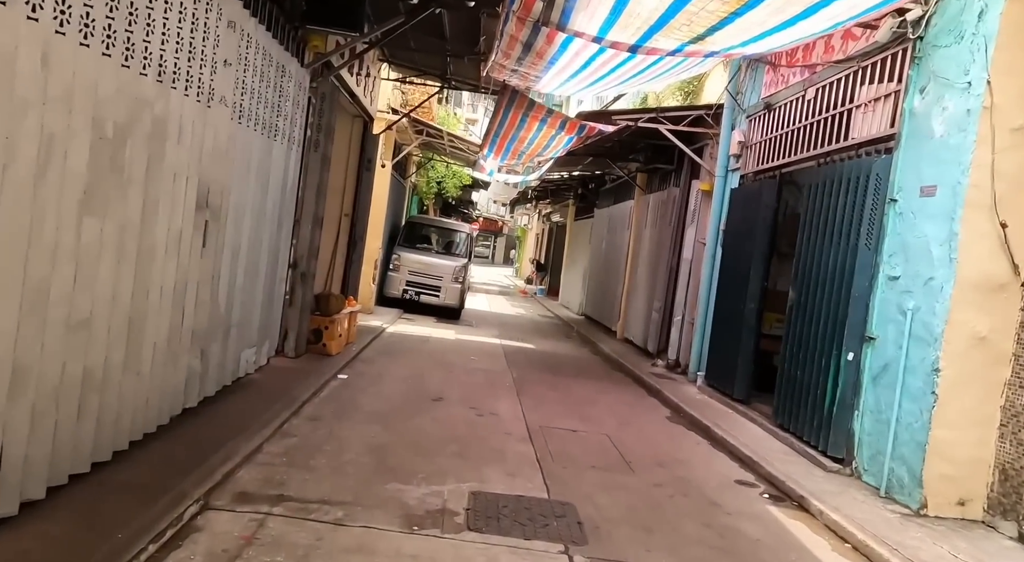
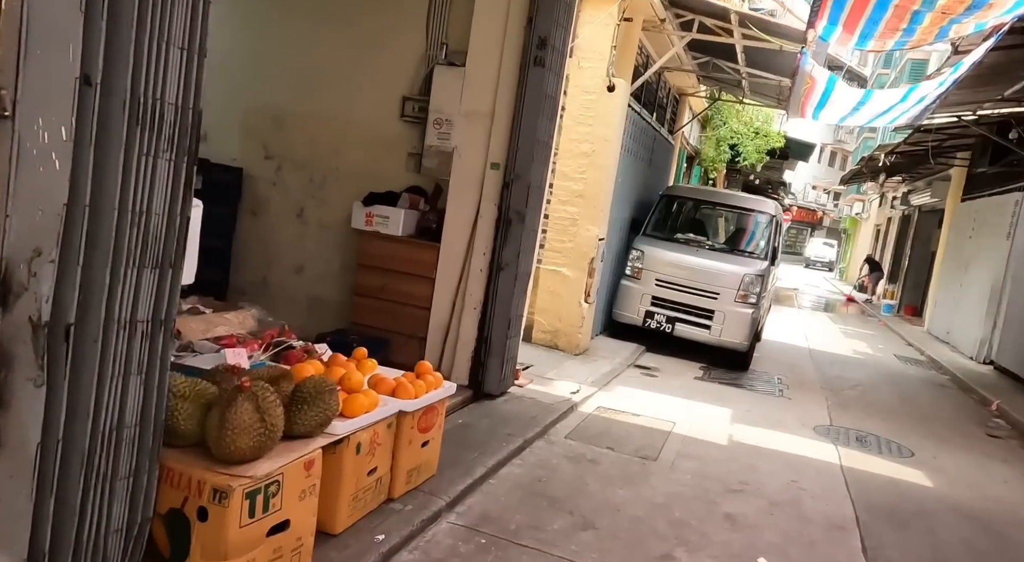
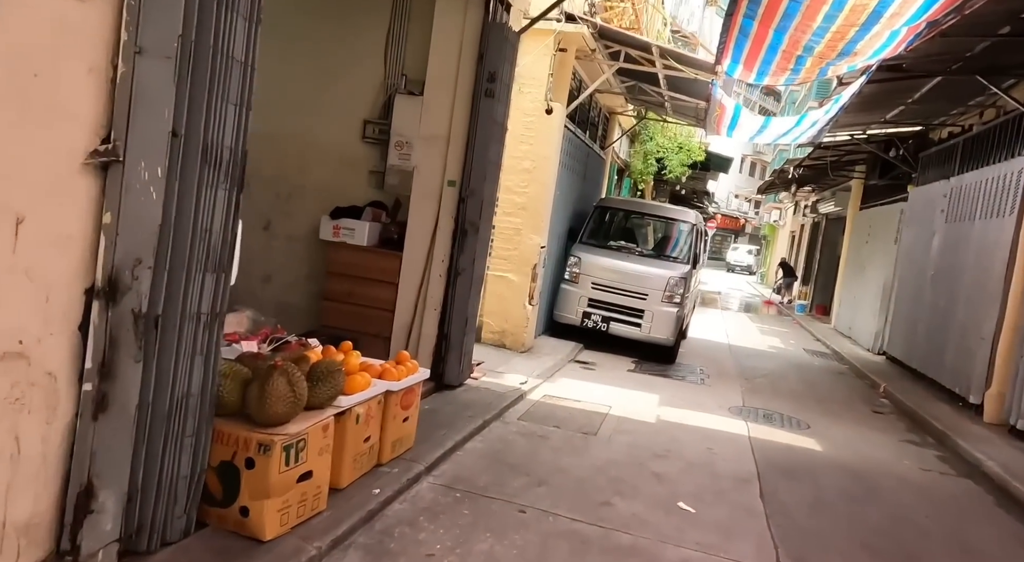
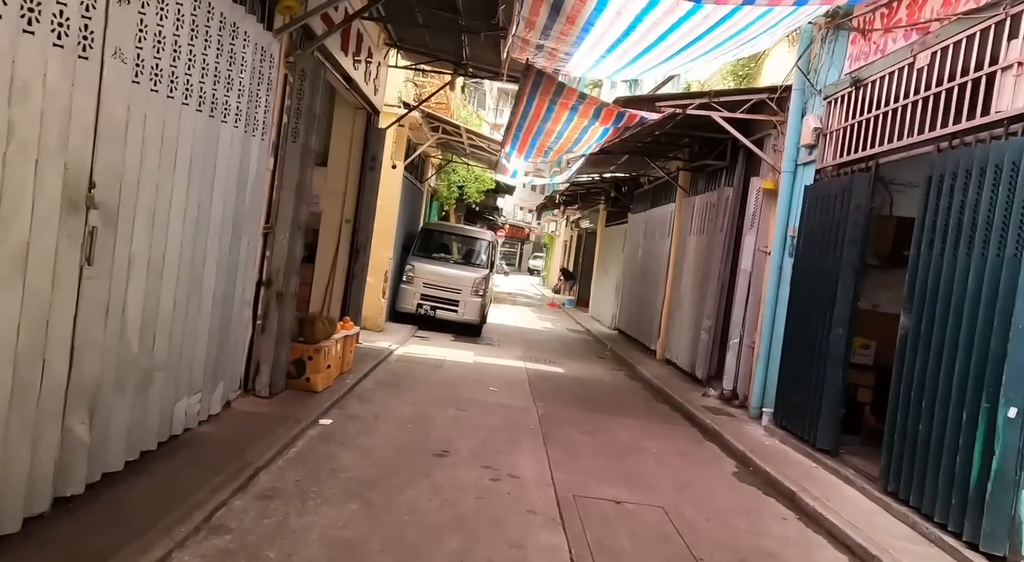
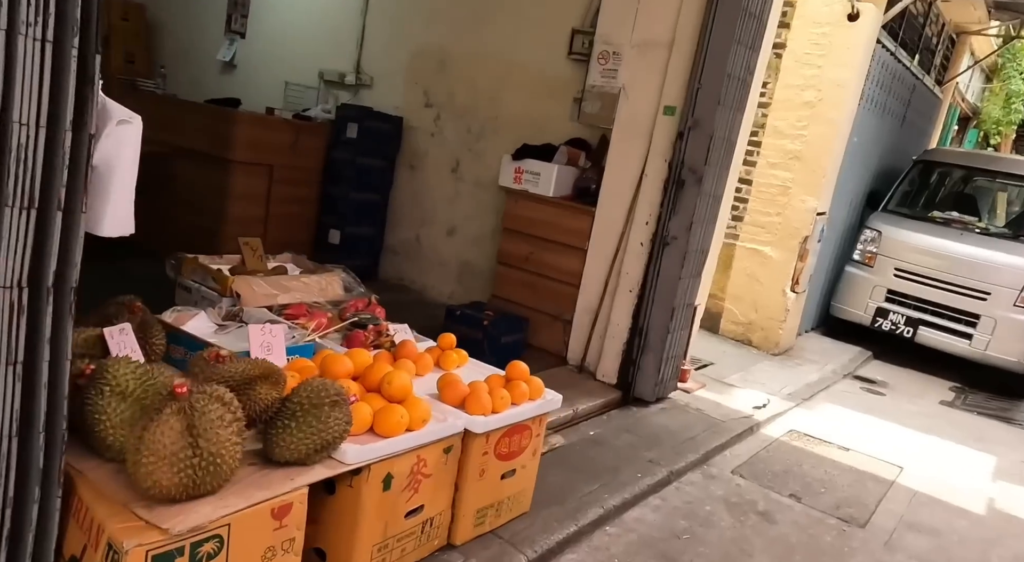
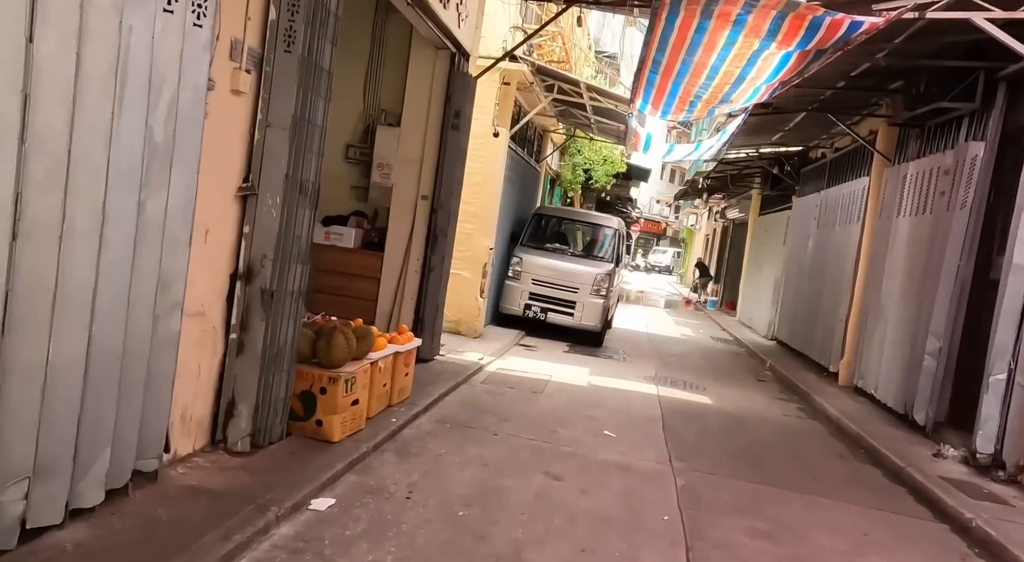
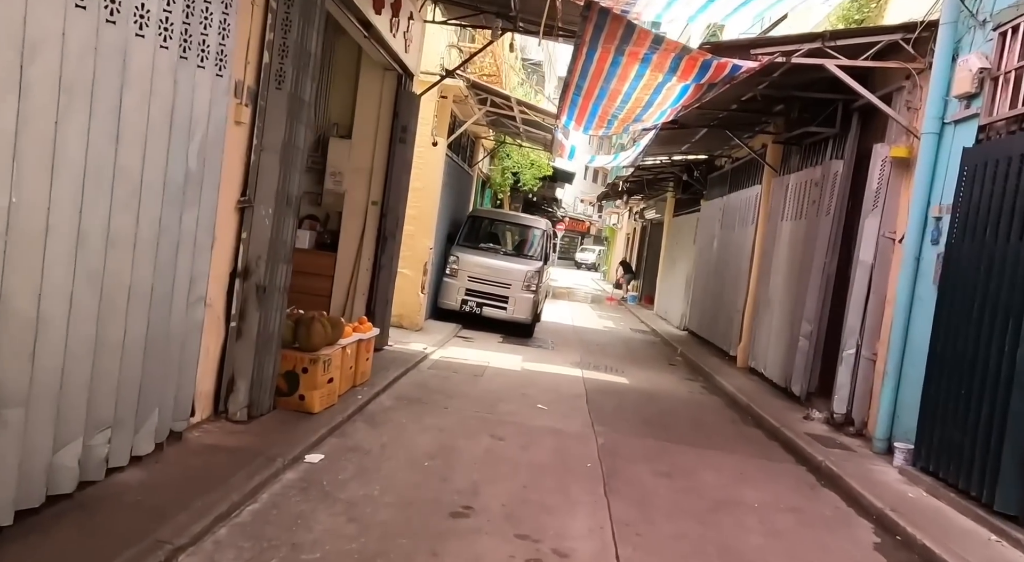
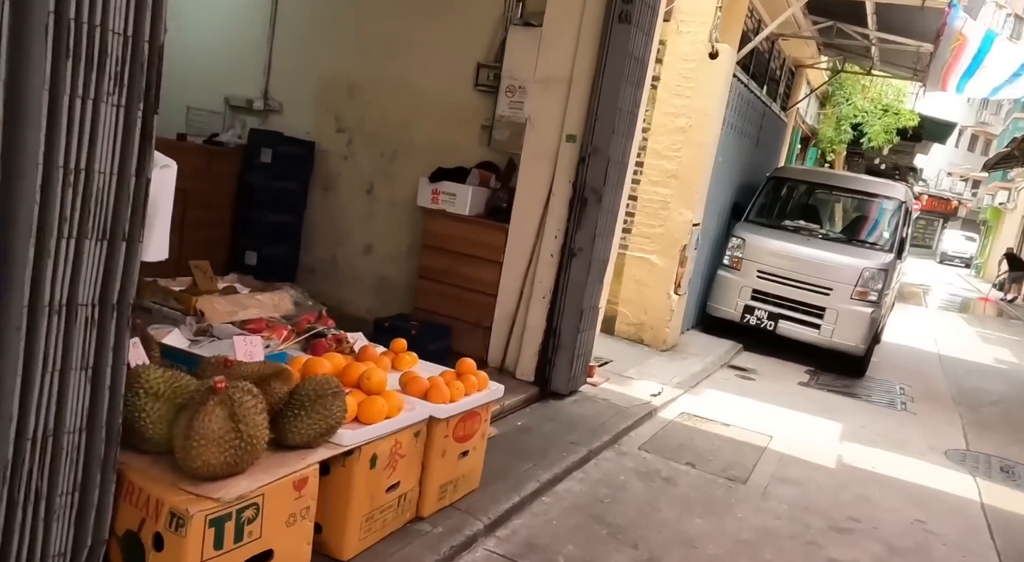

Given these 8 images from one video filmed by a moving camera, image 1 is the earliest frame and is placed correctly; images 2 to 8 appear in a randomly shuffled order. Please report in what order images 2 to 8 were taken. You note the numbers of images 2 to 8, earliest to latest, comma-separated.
4, 7, 6, 3, 2, 8, 5
